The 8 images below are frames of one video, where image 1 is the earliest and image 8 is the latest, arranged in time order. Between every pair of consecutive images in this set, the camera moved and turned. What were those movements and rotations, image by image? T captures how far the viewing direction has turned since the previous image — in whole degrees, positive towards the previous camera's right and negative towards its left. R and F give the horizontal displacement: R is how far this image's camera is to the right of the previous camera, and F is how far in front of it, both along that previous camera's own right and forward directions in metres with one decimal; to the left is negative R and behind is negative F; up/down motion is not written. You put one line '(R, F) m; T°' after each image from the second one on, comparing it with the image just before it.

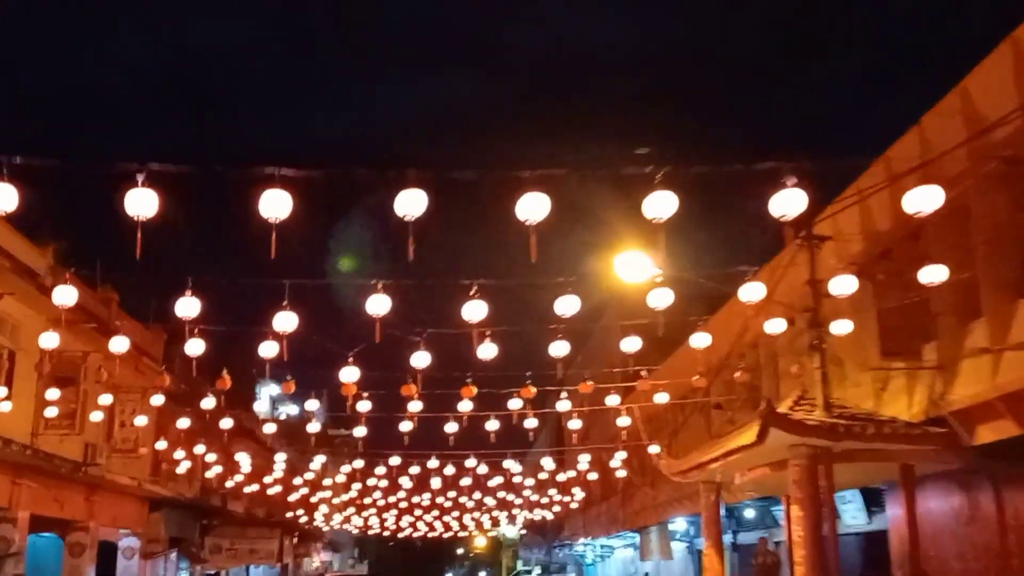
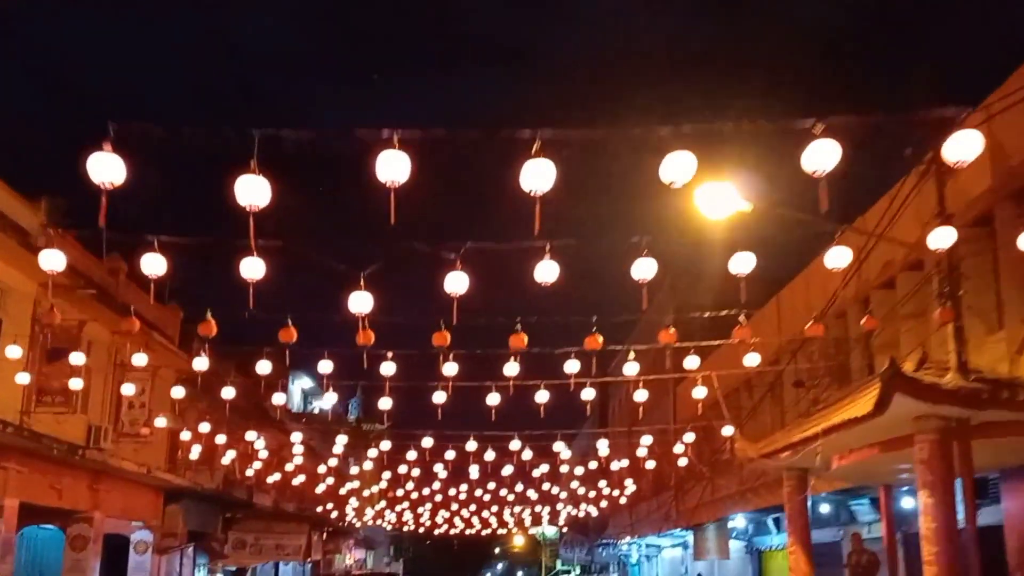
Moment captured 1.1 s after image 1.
(-0.2, +2.4) m; -2°
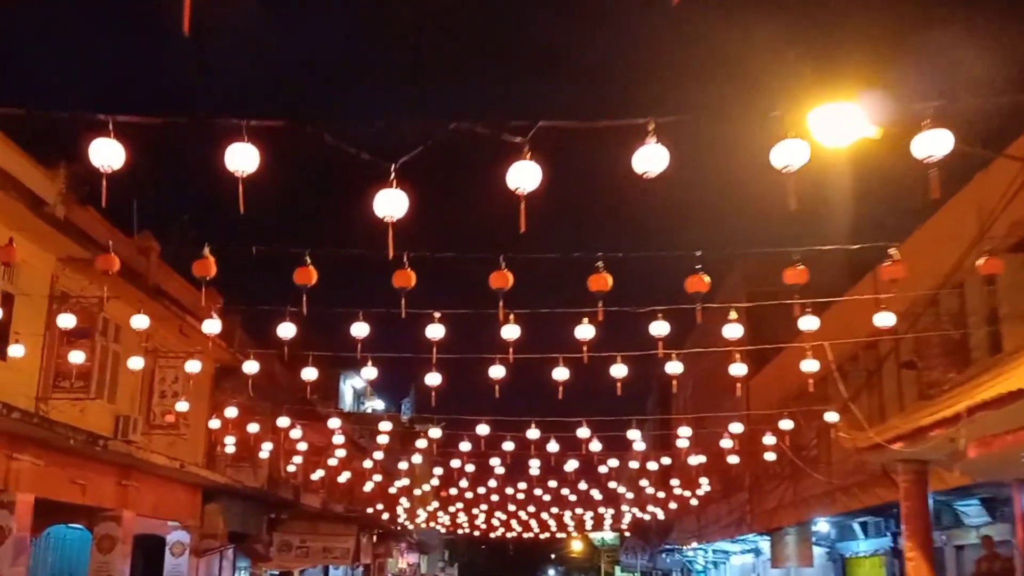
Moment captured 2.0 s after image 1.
(-0.2, +1.9) m; -3°
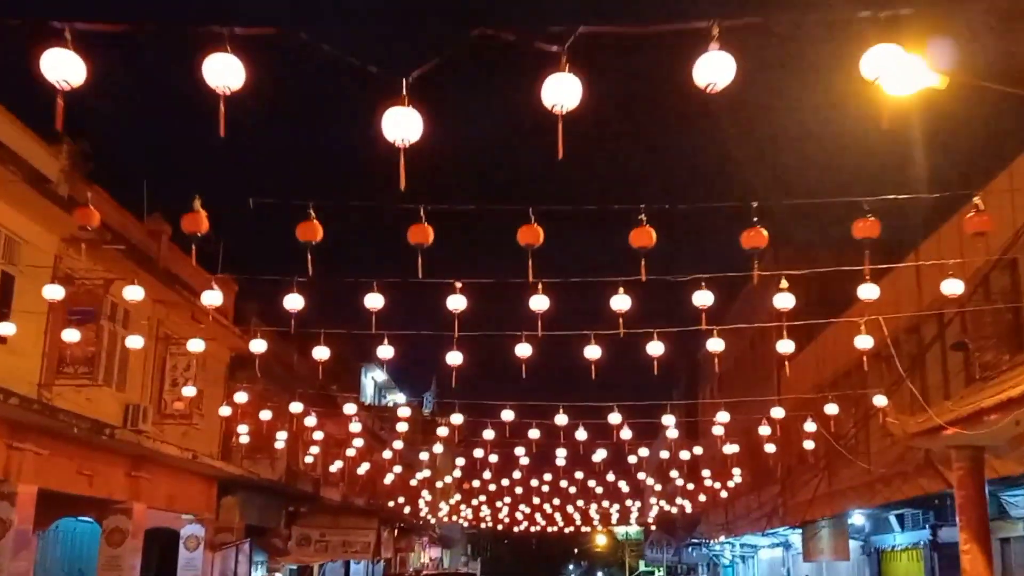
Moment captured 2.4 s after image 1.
(0.0, +0.8) m; -1°
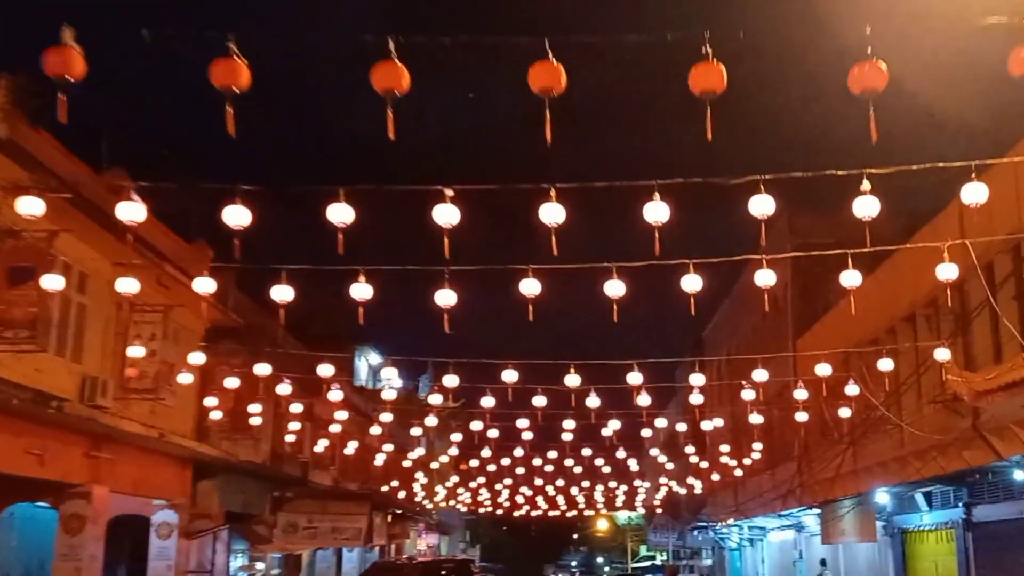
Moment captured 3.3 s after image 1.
(-0.1, +1.8) m; 0°
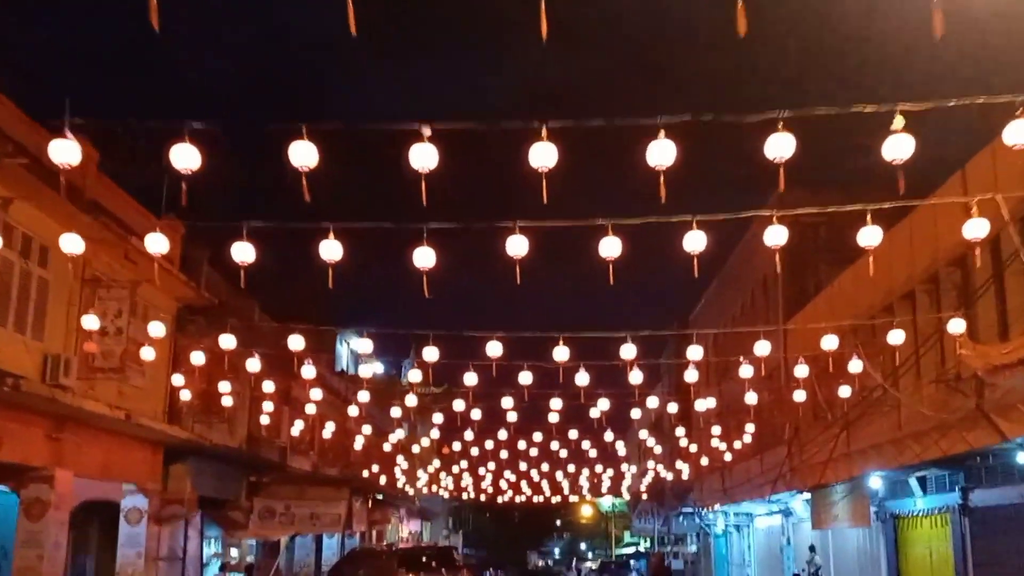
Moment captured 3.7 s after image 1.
(0.0, +0.7) m; +1°
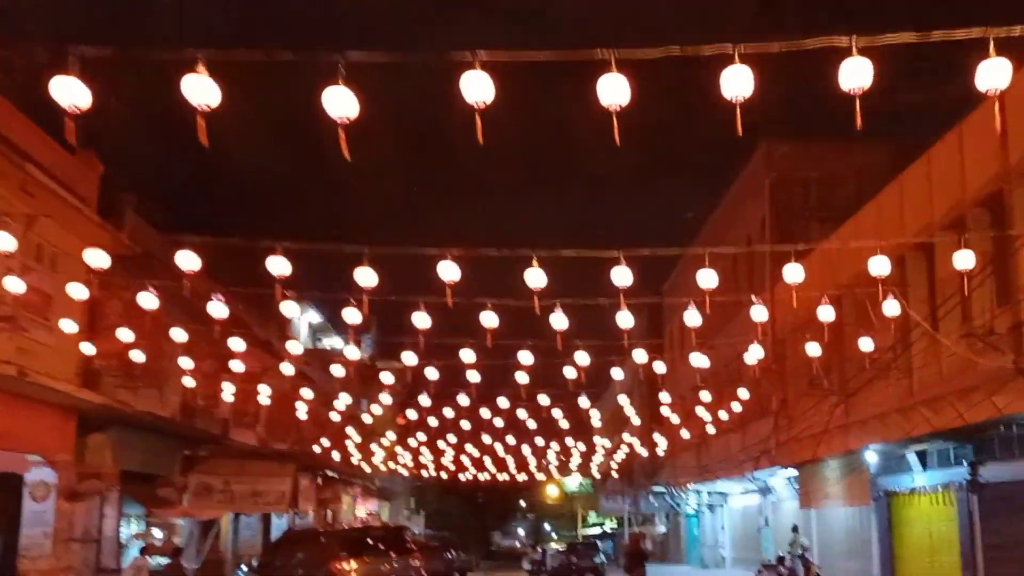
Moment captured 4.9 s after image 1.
(0.0, +2.2) m; +2°
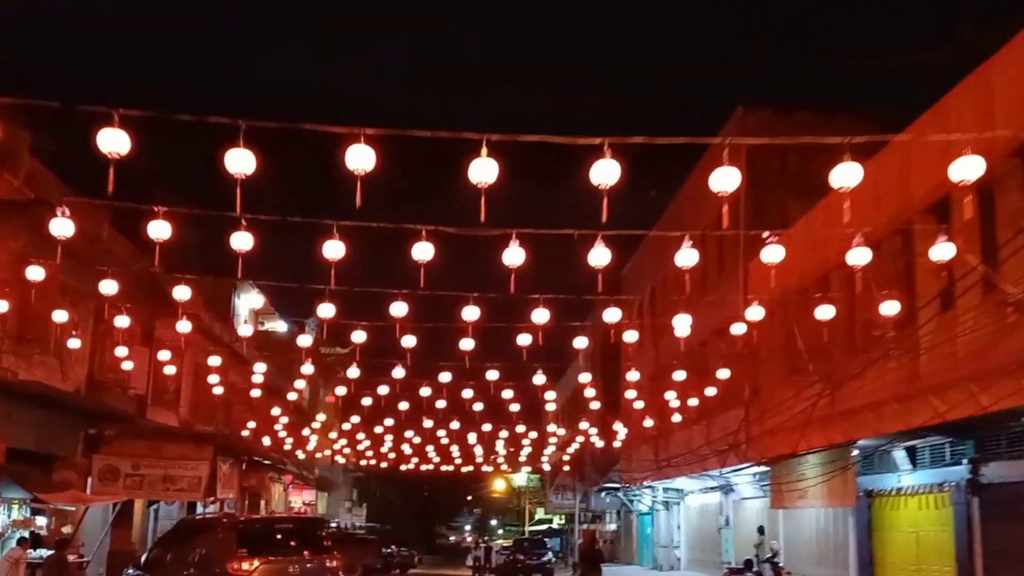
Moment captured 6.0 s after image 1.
(+0.1, +2.3) m; +2°
